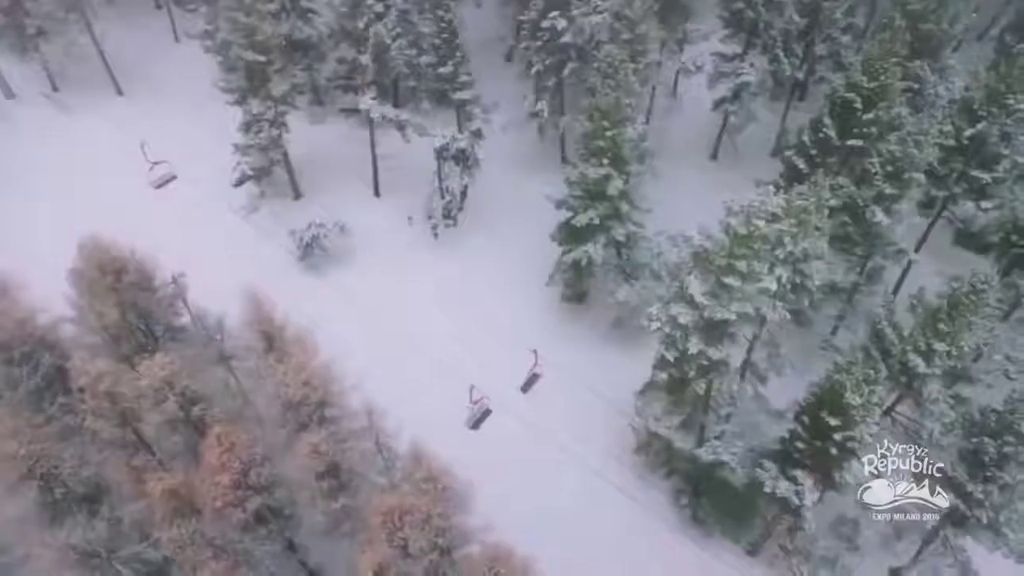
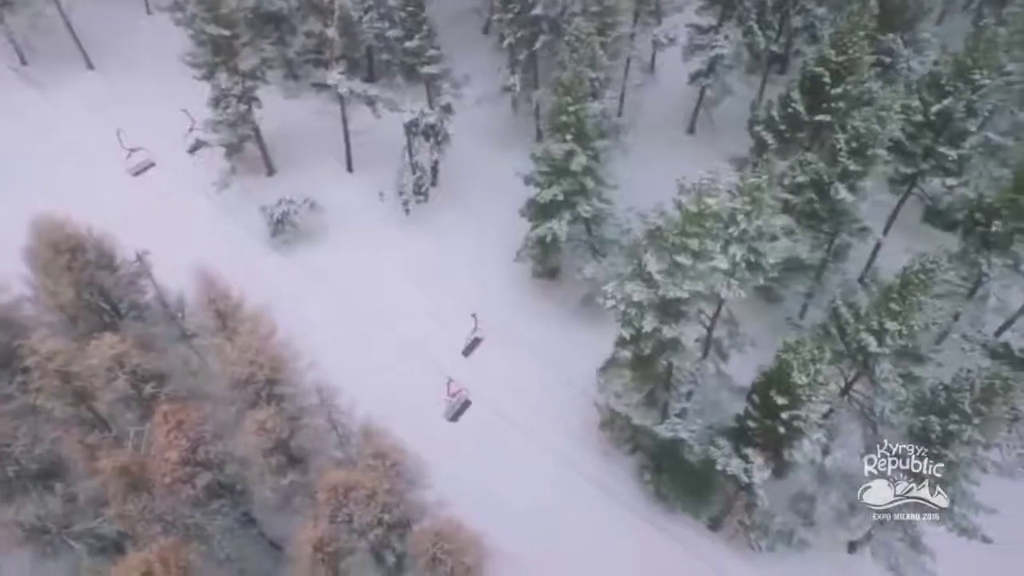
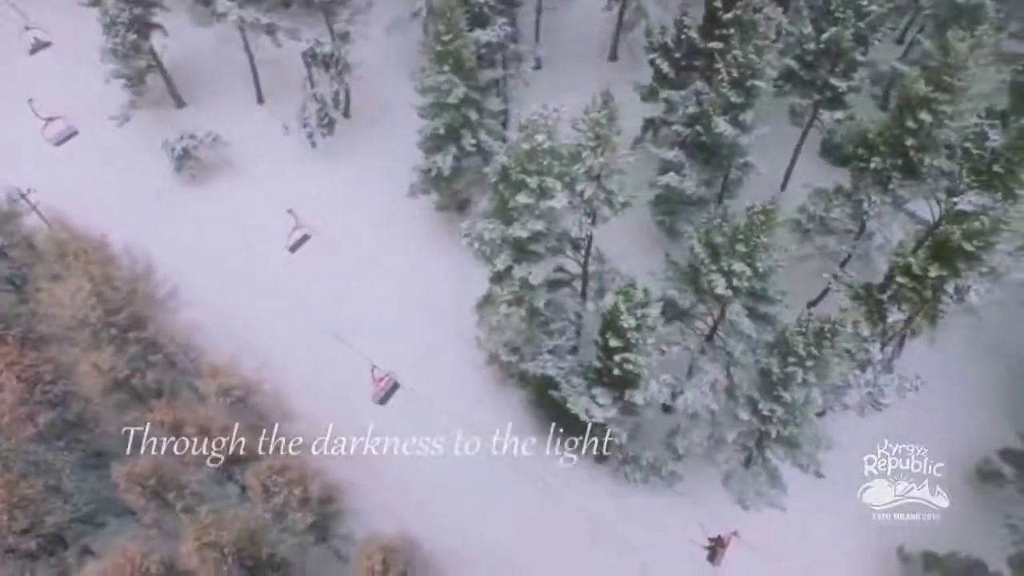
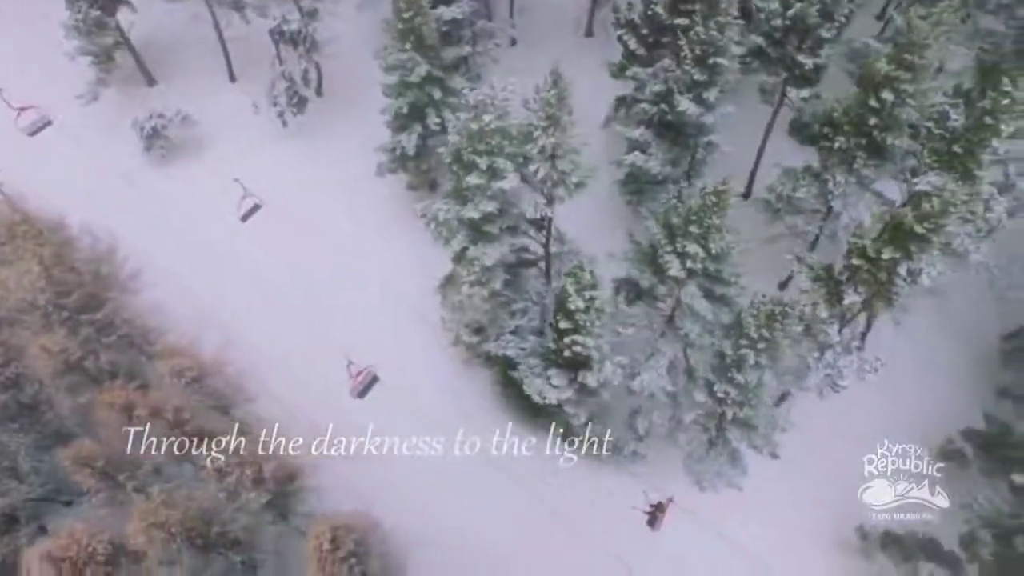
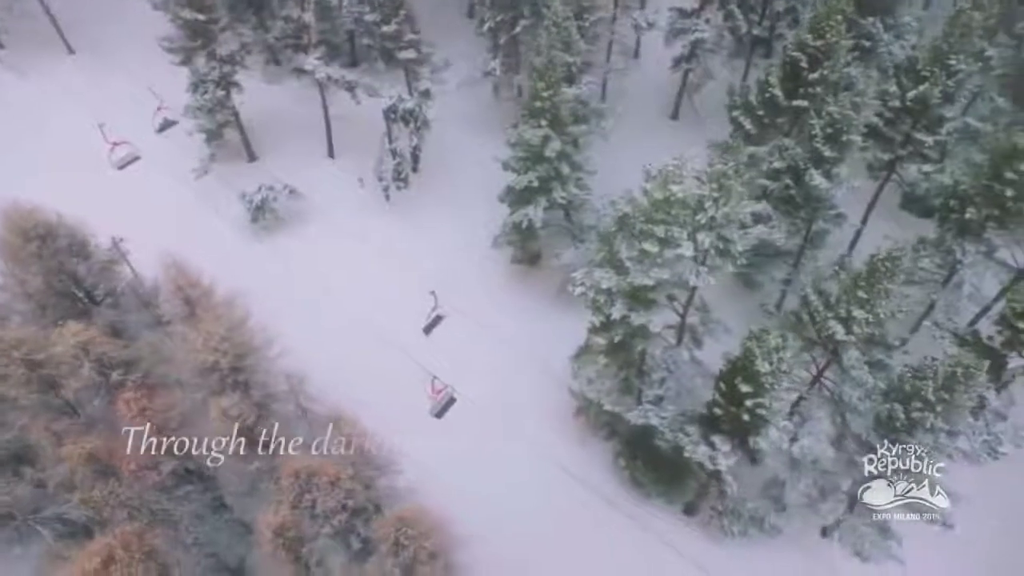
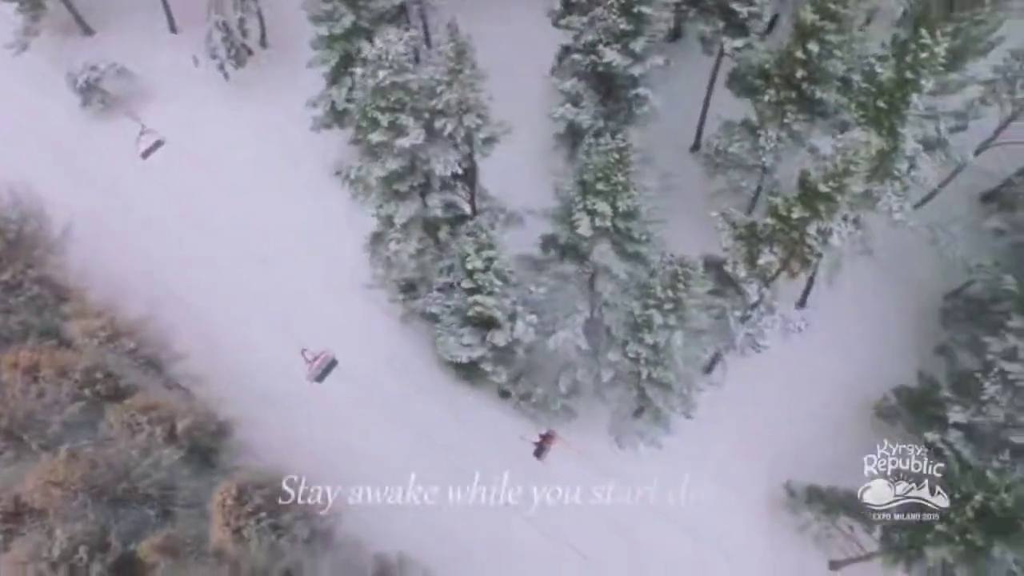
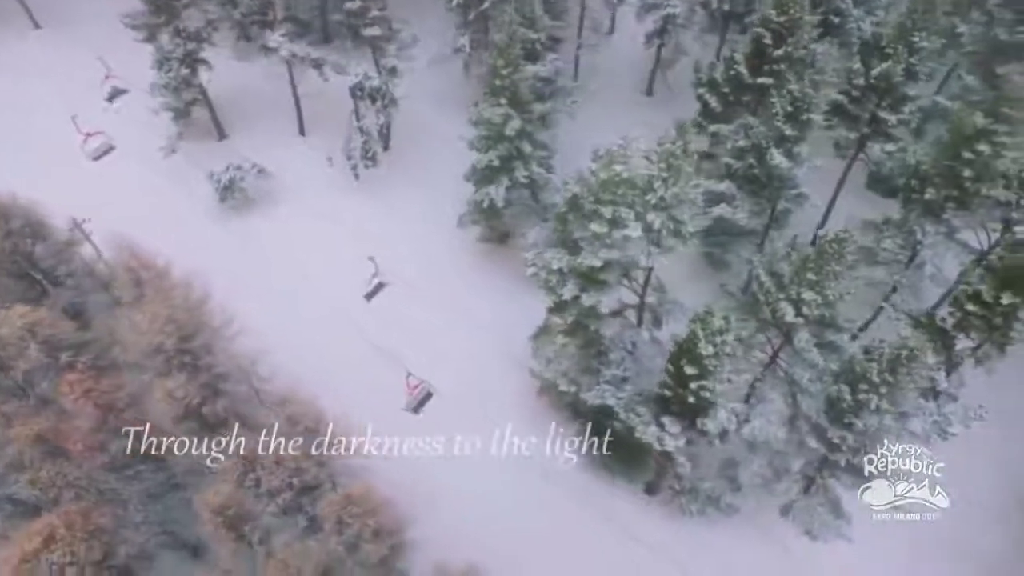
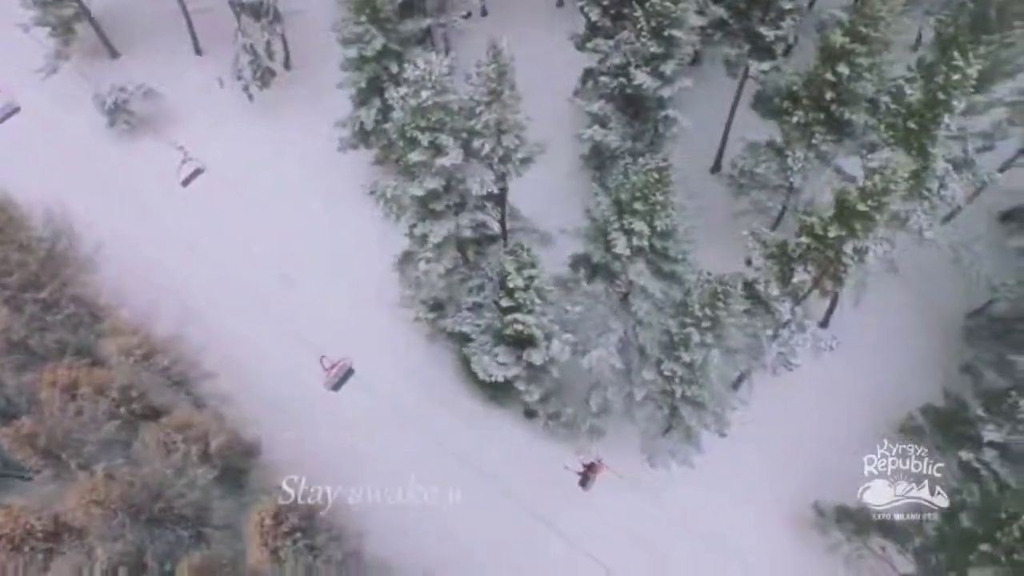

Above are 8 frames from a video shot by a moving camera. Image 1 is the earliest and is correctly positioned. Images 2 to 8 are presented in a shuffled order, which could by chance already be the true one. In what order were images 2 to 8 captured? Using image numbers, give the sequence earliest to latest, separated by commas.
2, 5, 7, 3, 4, 8, 6
